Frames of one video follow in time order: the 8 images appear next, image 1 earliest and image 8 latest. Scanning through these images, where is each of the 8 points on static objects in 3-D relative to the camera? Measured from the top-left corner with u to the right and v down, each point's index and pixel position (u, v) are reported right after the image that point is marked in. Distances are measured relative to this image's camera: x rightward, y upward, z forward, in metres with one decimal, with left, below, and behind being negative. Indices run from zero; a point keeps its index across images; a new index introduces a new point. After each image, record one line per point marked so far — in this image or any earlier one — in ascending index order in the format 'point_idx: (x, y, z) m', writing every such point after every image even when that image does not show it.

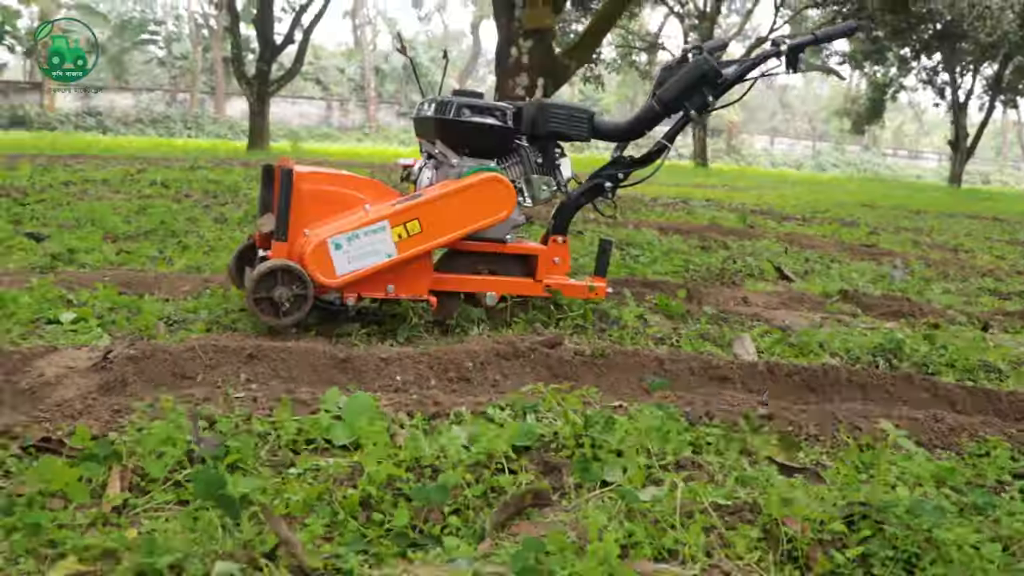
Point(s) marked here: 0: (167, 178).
0: (-4.8, +1.6, +15.4) m
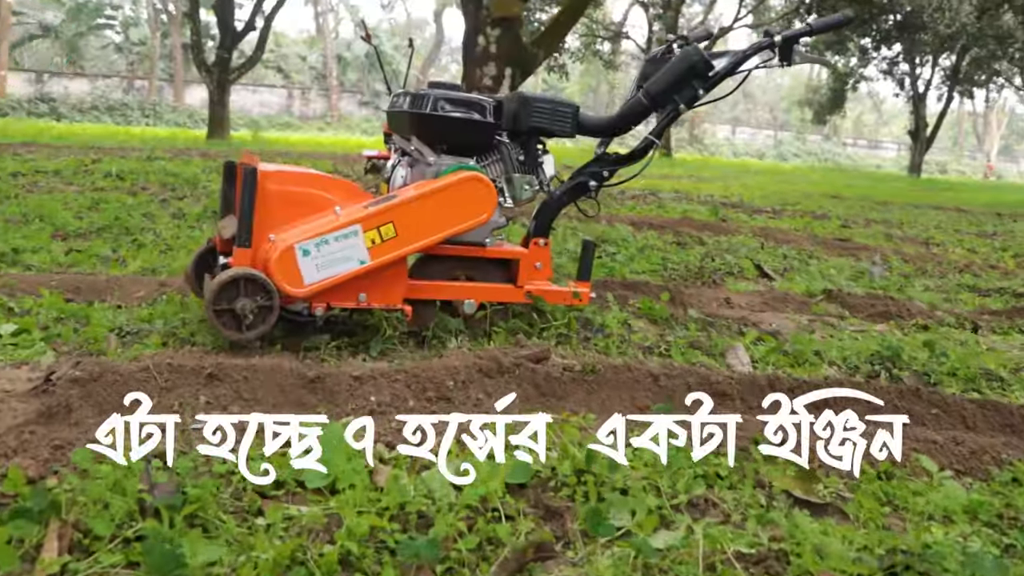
0: (-5.2, +1.6, +14.9) m
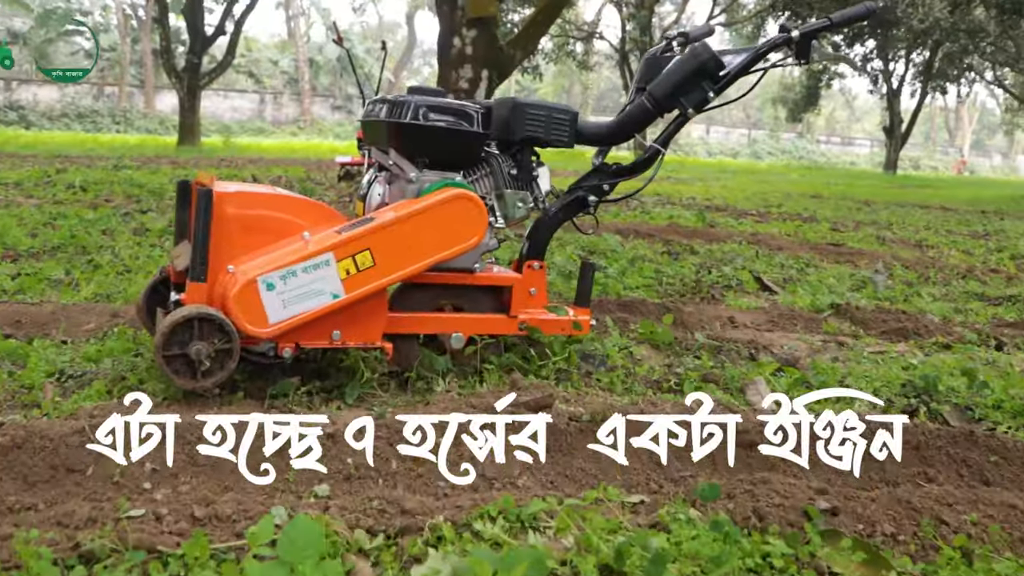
0: (-5.5, +1.4, +14.2) m
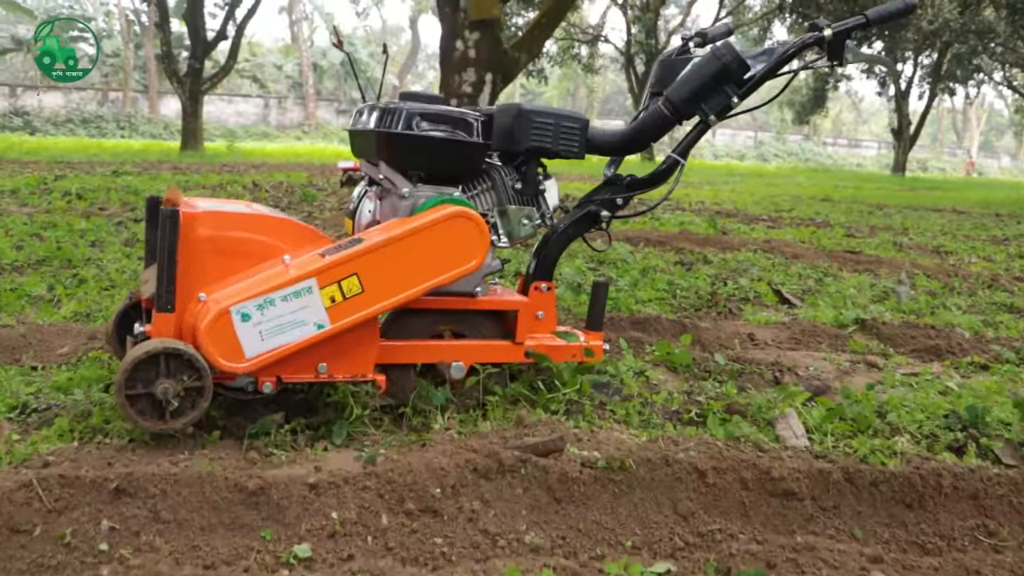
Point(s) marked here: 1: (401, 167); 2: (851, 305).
0: (-5.4, +1.3, +13.9) m
1: (-0.4, +0.4, +3.8) m
2: (+2.5, -0.1, +8.0) m
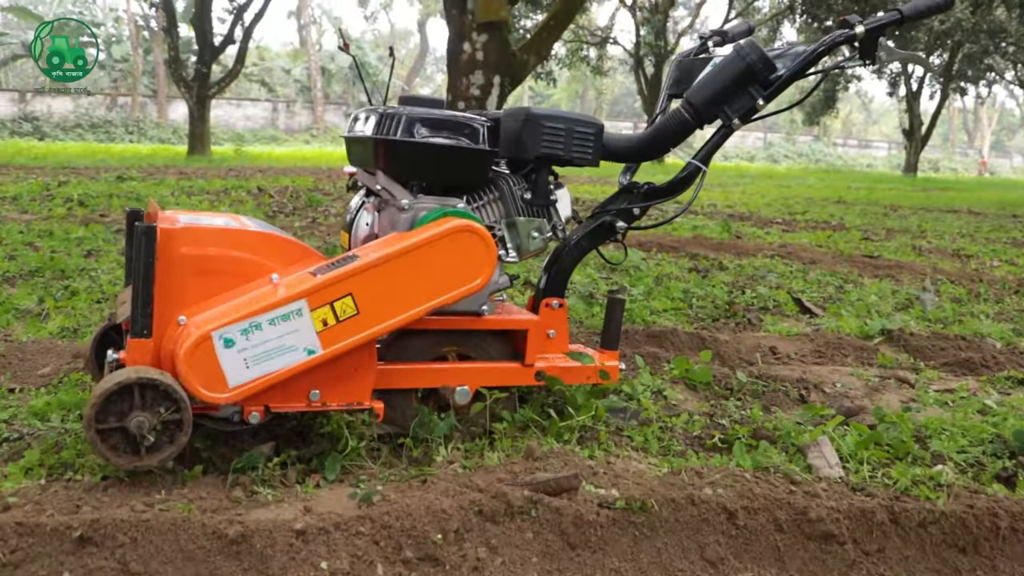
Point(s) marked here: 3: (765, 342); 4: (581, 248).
0: (-5.3, +1.2, +13.6) m
1: (-0.4, +0.4, +3.5) m
2: (+2.6, -0.2, +7.7) m
3: (+1.5, -0.3, +6.3) m
4: (+0.3, +0.1, +4.0) m
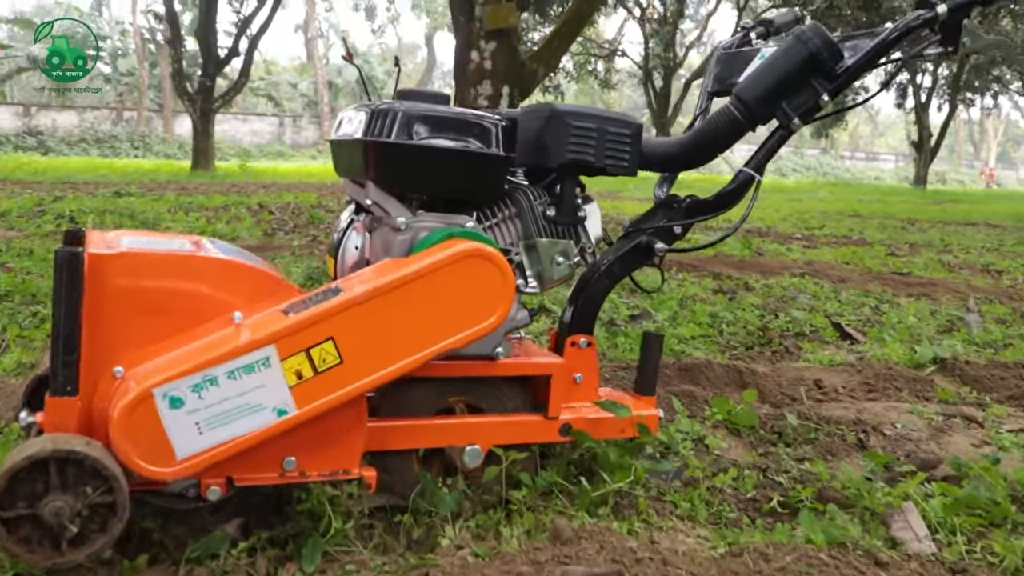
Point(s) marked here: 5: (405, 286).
0: (-5.2, +0.9, +13.0) m
1: (-0.3, +0.3, +2.9) m
2: (+2.6, -0.3, +7.0) m
3: (+1.5, -0.4, +5.6) m
4: (+0.3, 0.0, +3.3) m
5: (-0.3, 0.0, +2.6) m
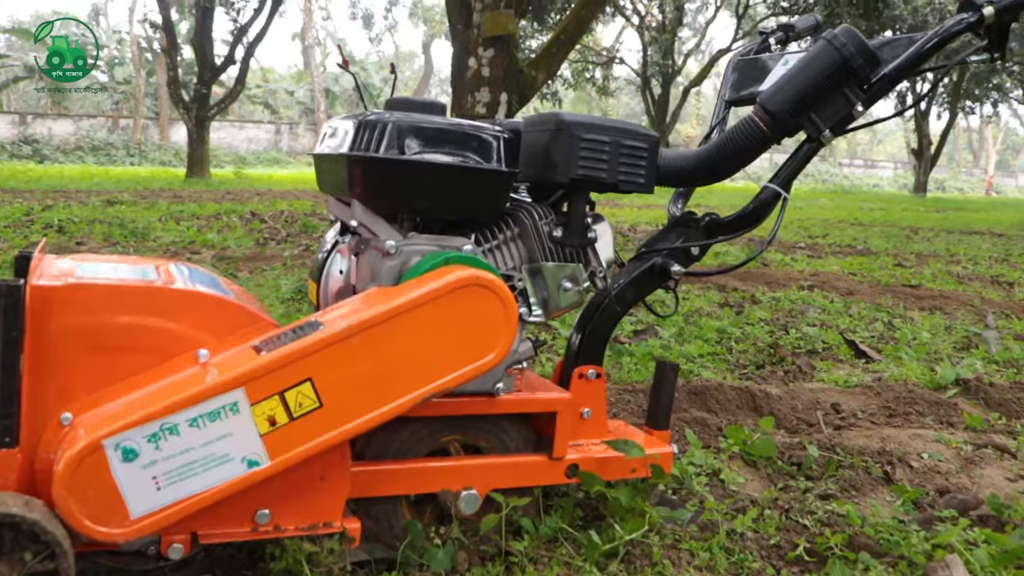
0: (-5.2, +0.8, +12.7) m
1: (-0.3, +0.2, +2.6) m
2: (+2.6, -0.4, +6.7) m
3: (+1.5, -0.5, +5.3) m
4: (+0.3, 0.0, +3.0) m
5: (-0.3, -0.1, +2.3) m
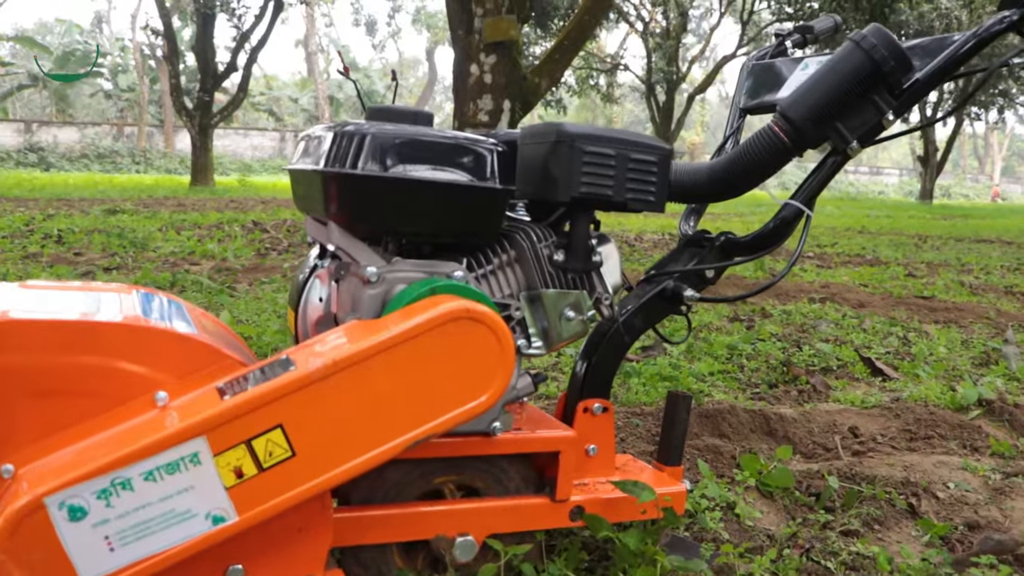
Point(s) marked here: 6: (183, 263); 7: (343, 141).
0: (-5.2, +0.7, +12.5) m
1: (-0.3, +0.1, +2.3) m
2: (+2.6, -0.5, +6.5) m
3: (+1.5, -0.6, +5.1) m
4: (+0.3, -0.1, +2.8) m
5: (-0.3, -0.1, +2.1) m
6: (-2.7, +0.2, +9.0) m
7: (-0.3, +0.3, +2.3) m
